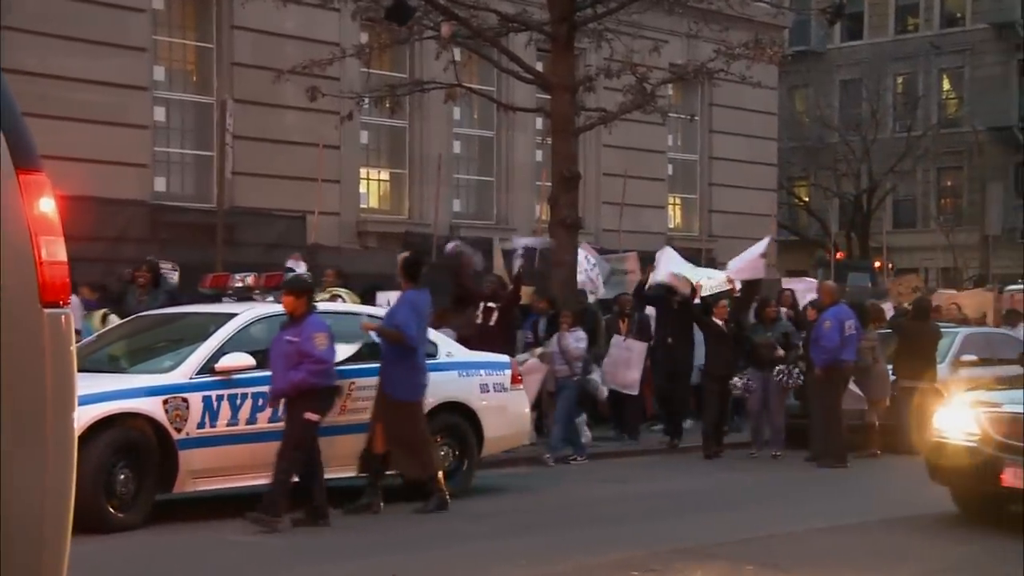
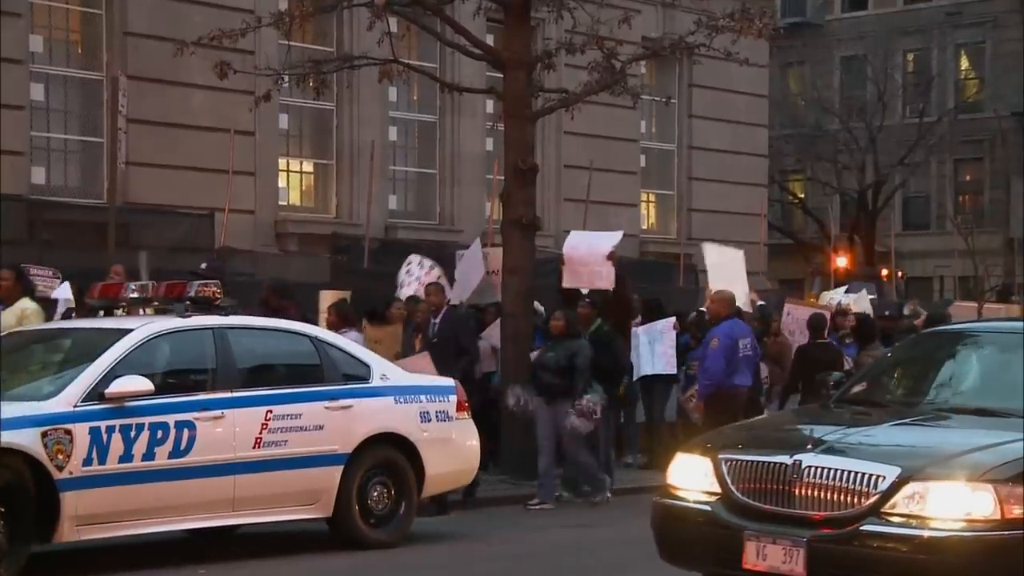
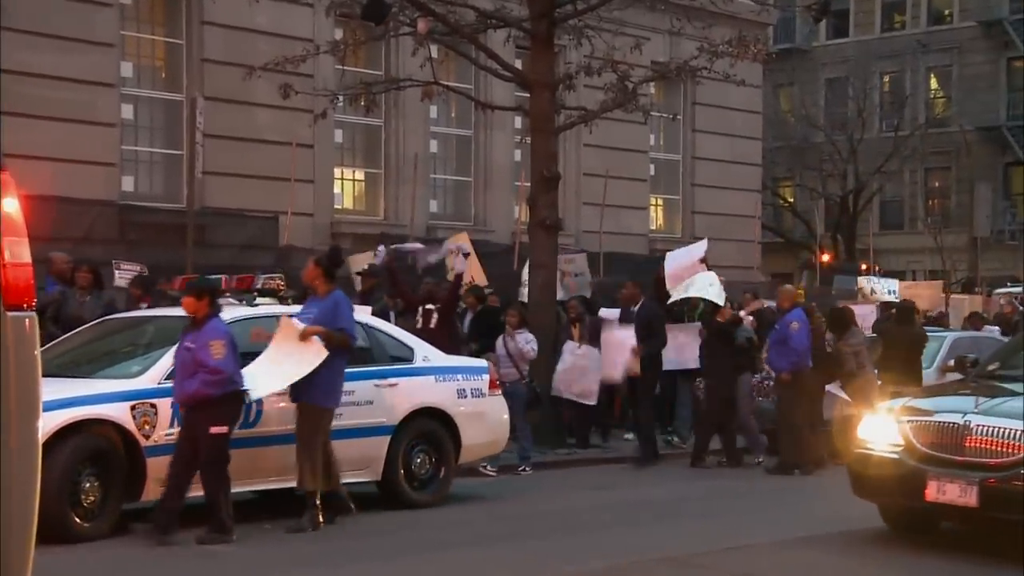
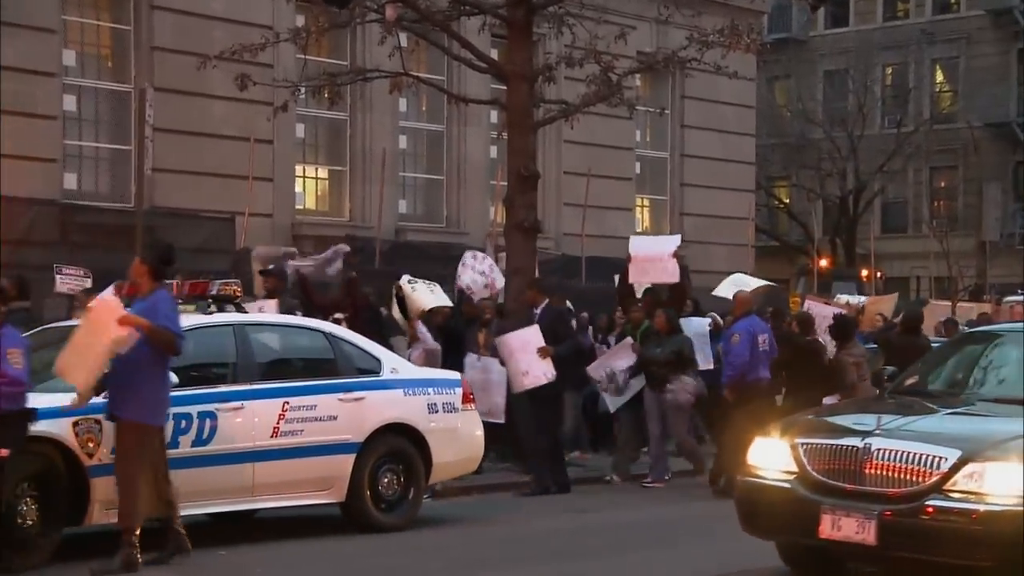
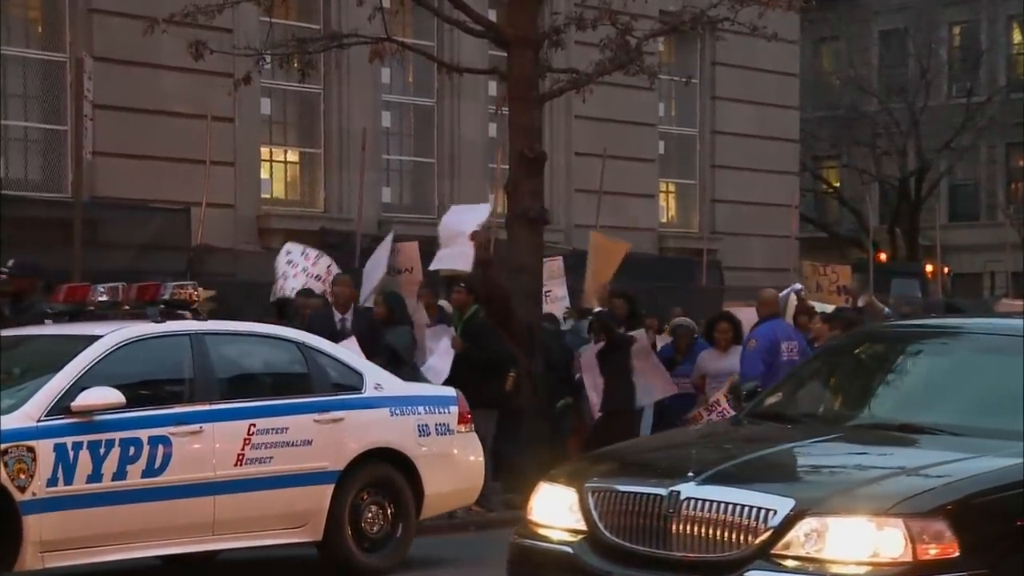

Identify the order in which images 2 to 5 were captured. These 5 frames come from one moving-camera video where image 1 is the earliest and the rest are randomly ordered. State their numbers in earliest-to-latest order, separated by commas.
3, 4, 2, 5
